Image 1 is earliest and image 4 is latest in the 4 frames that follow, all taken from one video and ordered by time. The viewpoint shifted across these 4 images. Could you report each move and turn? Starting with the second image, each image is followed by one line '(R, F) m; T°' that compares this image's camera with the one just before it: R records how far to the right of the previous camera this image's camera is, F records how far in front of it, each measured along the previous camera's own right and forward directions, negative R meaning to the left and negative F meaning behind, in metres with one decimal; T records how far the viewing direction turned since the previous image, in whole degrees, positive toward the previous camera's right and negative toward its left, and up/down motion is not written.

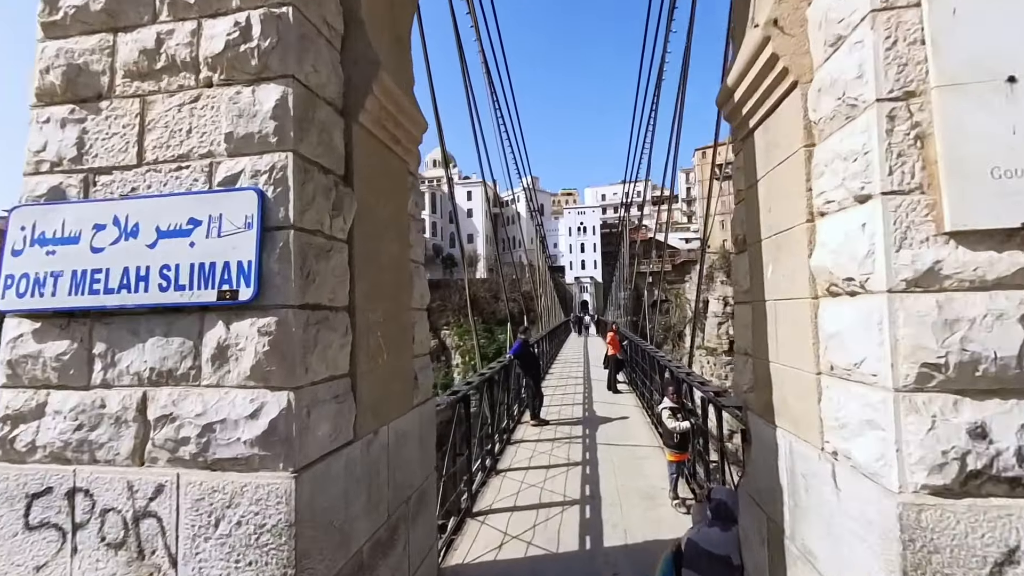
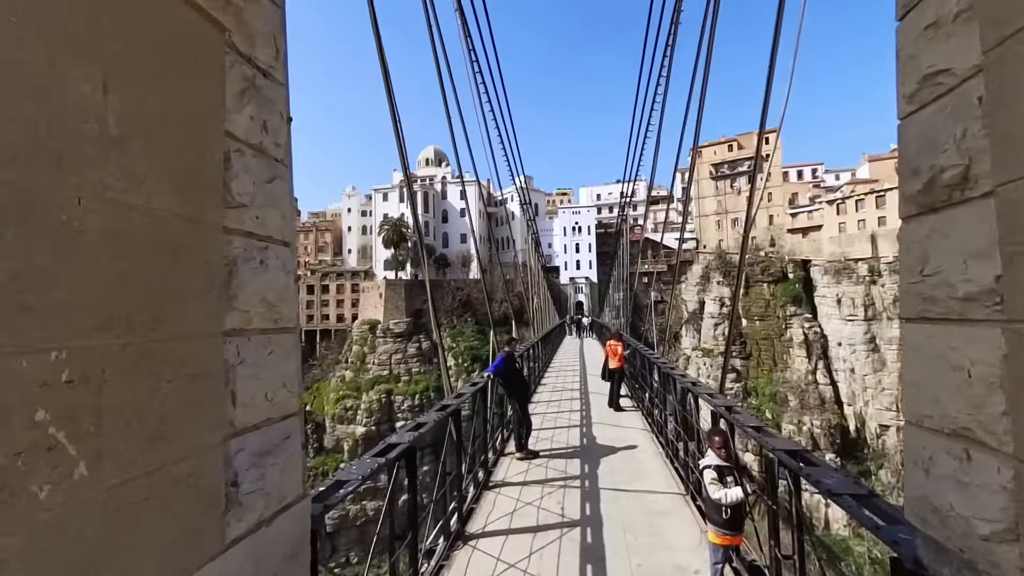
(+0.1, +0.7) m; +1°
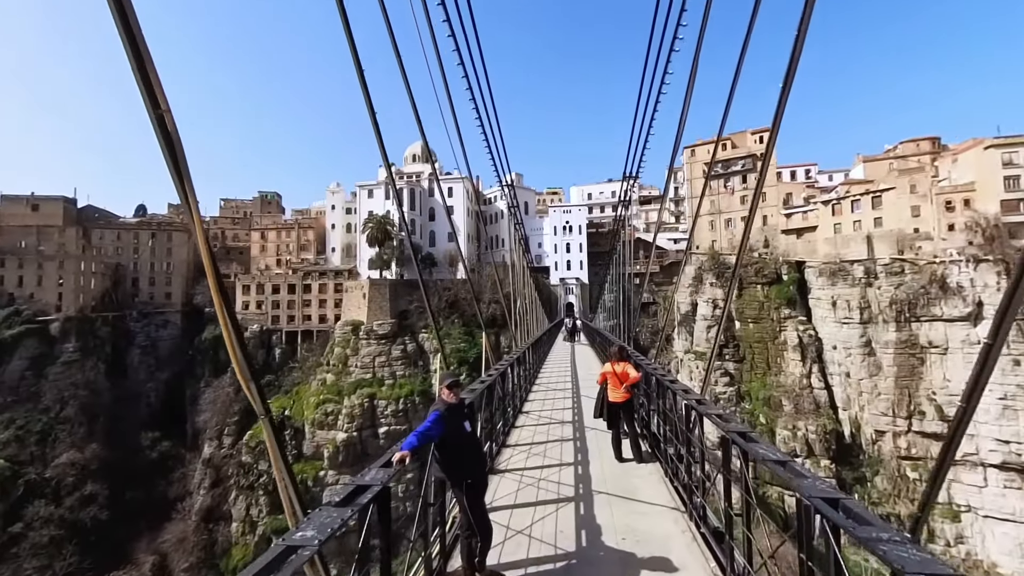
(+0.1, +1.3) m; +1°
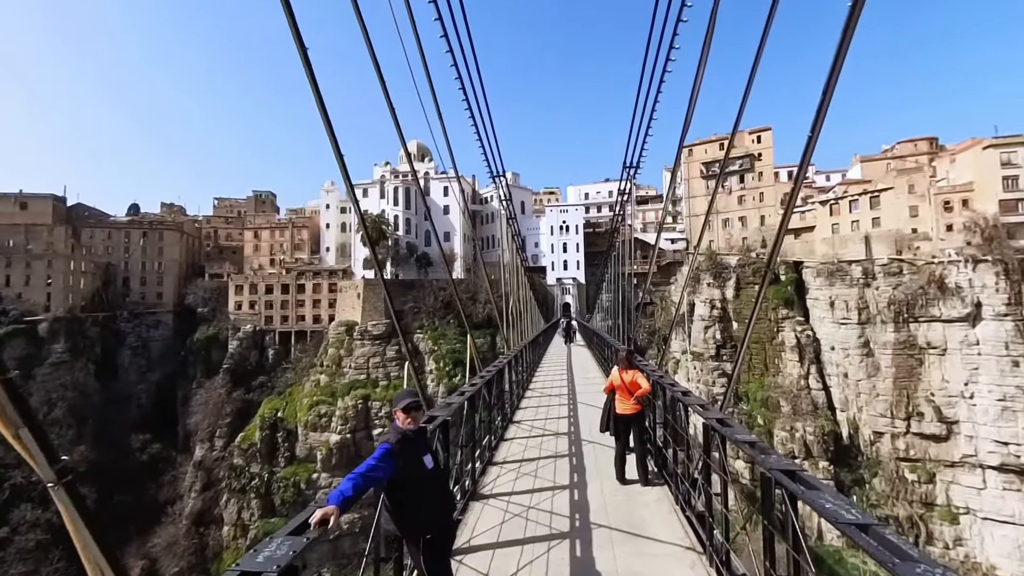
(0.0, +0.4) m; 0°
